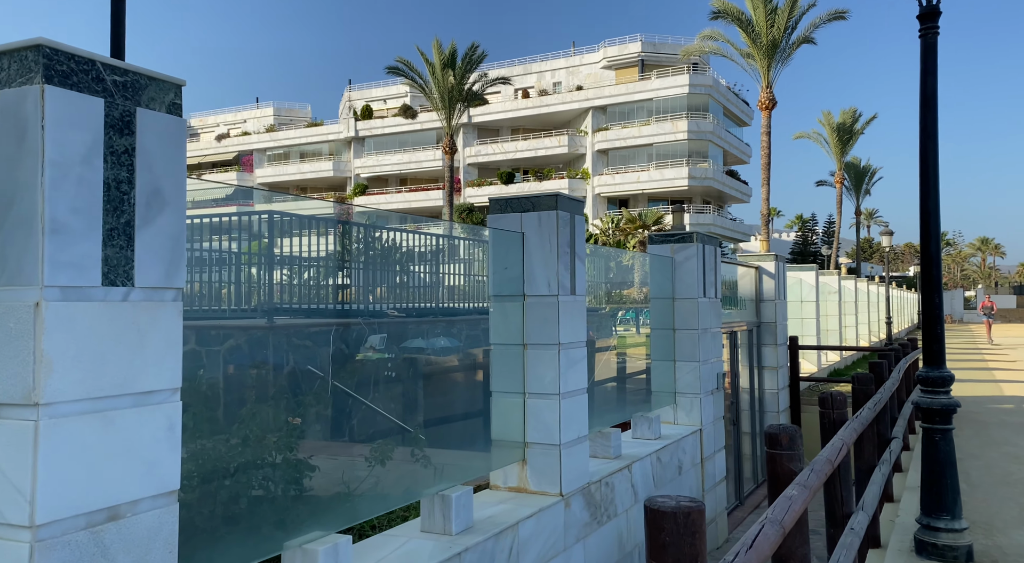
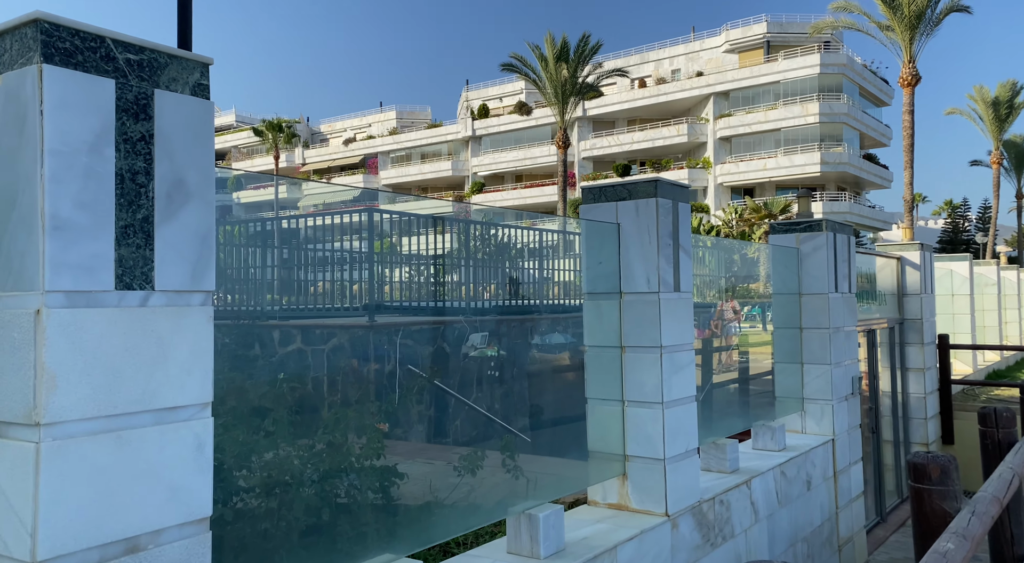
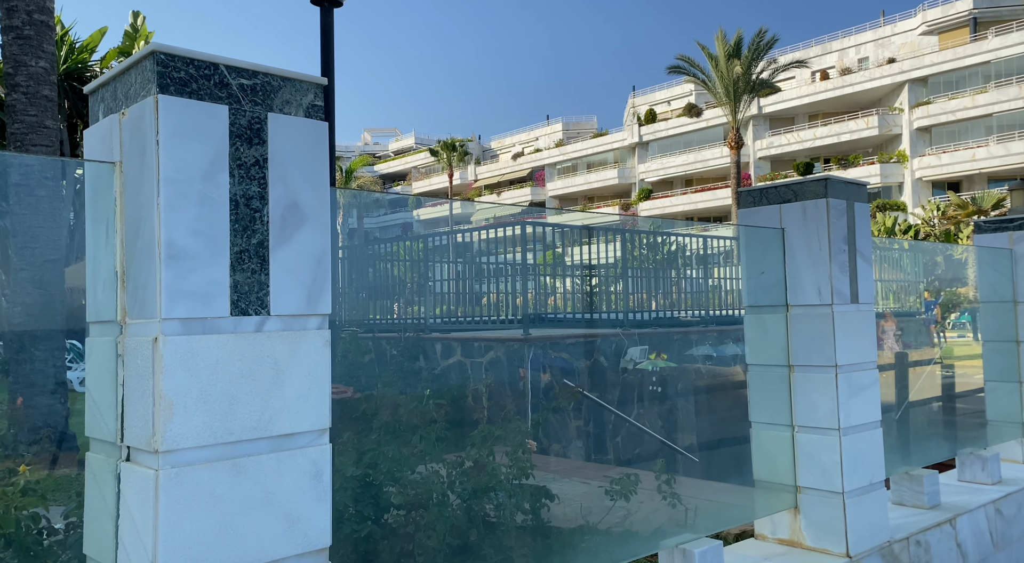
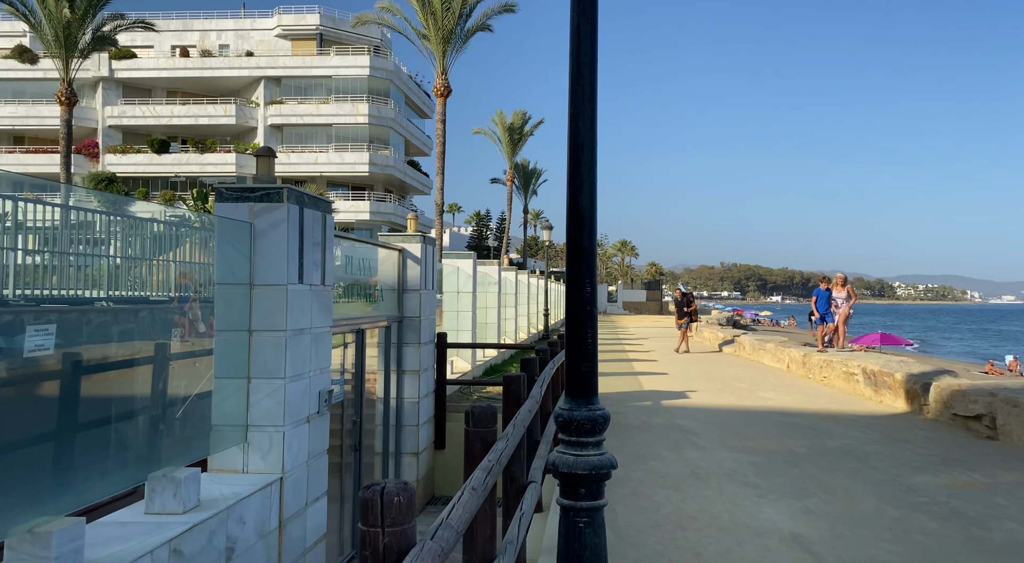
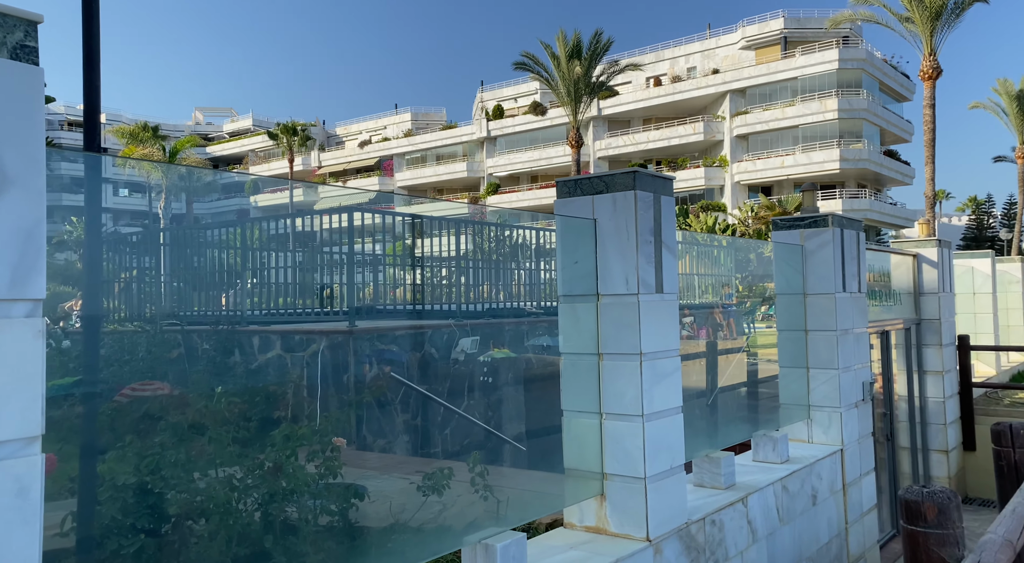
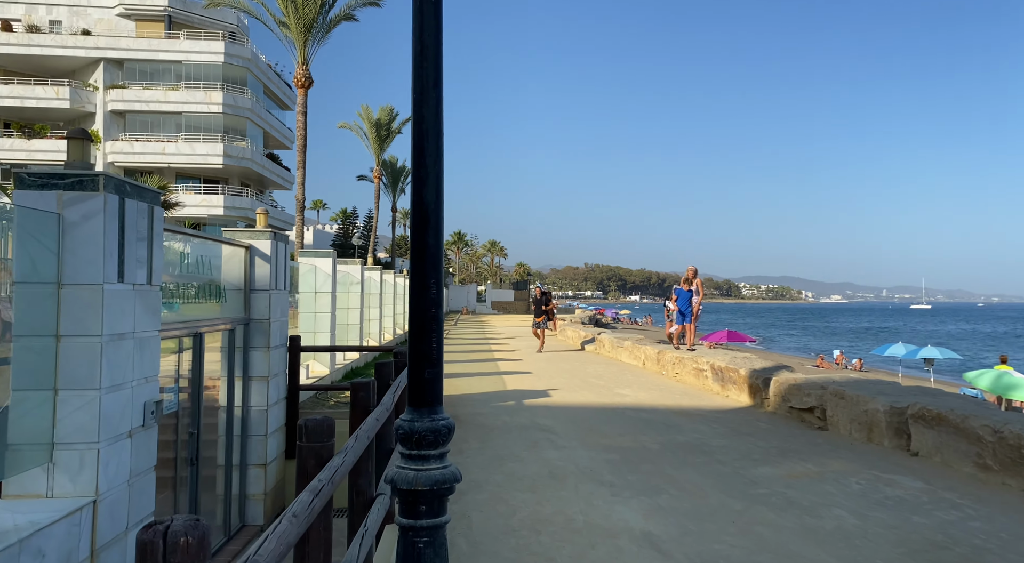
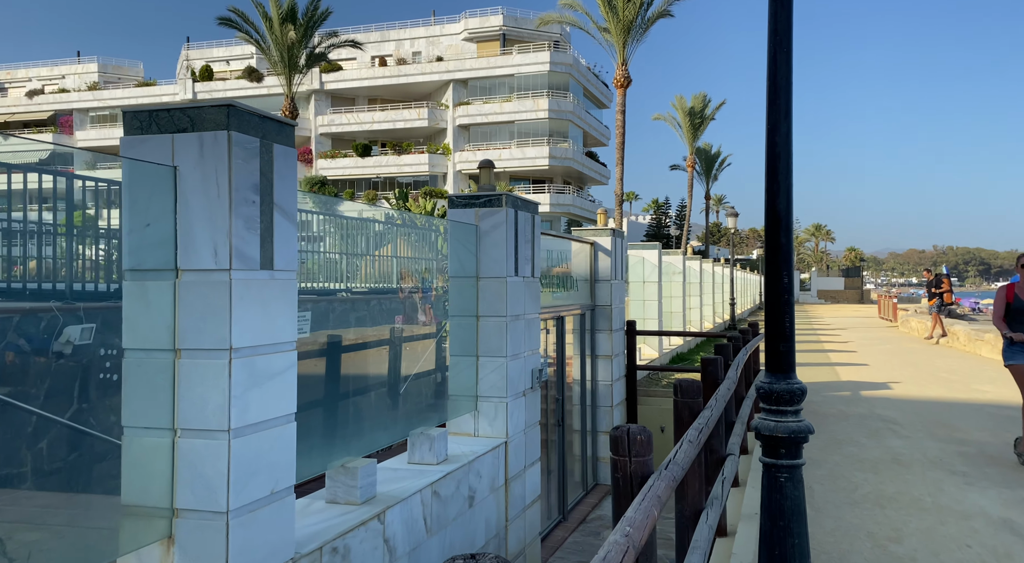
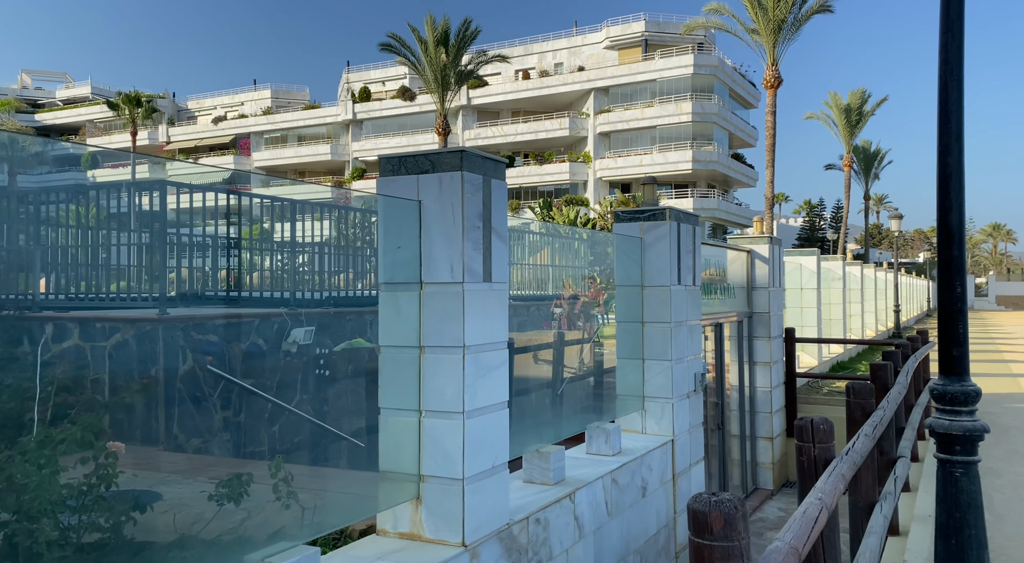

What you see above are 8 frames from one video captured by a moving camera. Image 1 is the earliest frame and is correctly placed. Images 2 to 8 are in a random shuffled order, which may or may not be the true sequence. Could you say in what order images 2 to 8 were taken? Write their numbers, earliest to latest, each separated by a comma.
2, 3, 5, 8, 7, 4, 6
